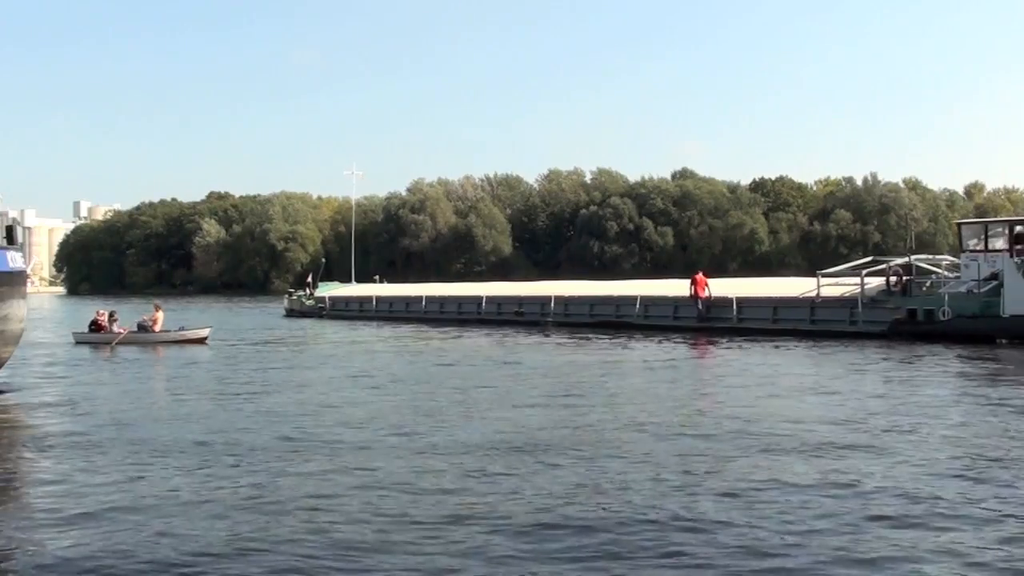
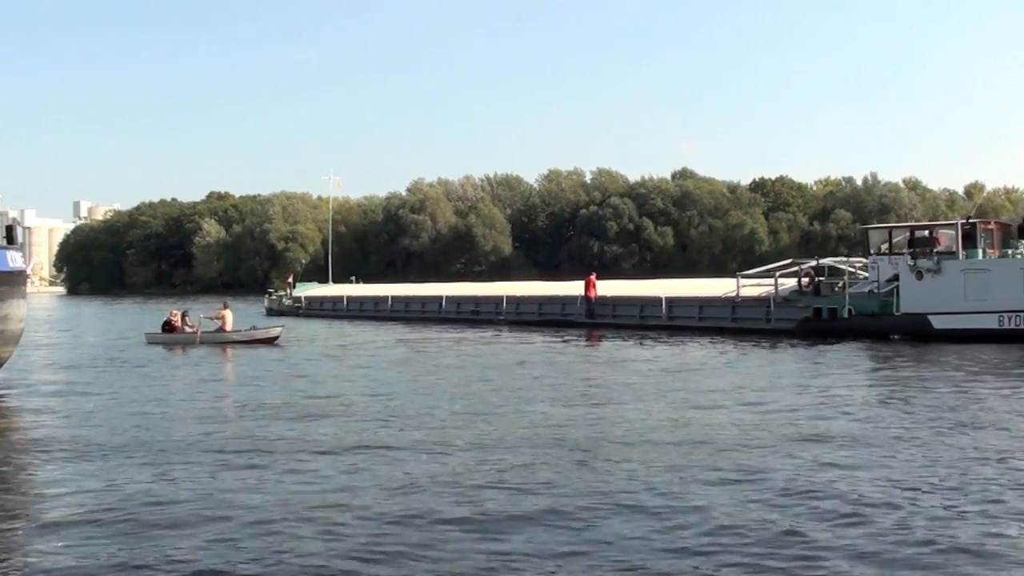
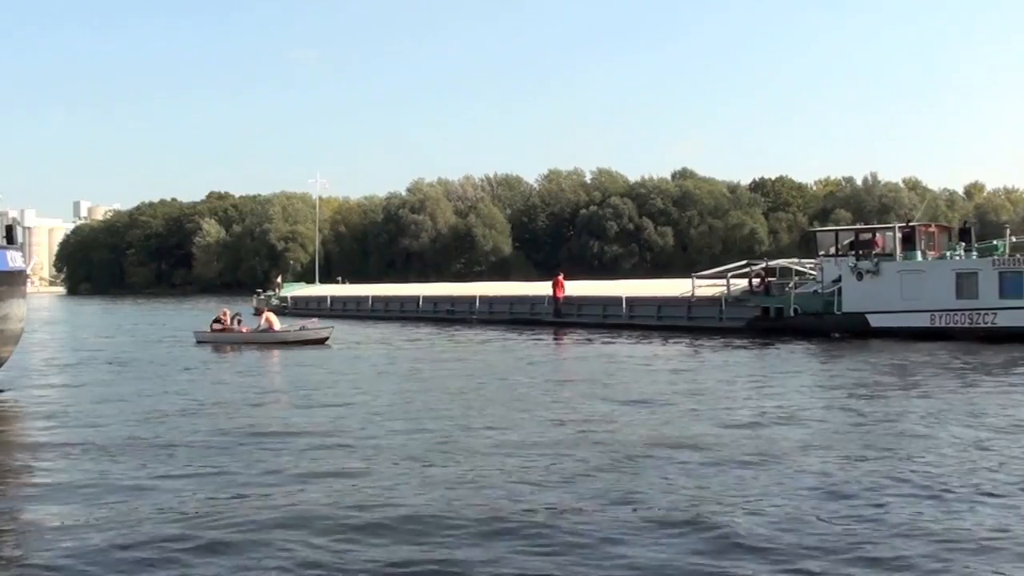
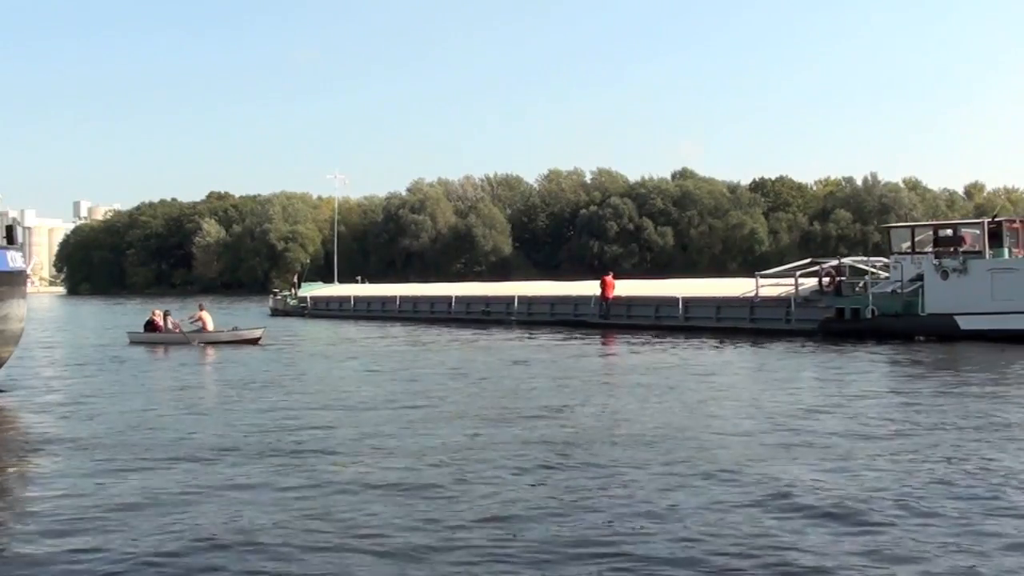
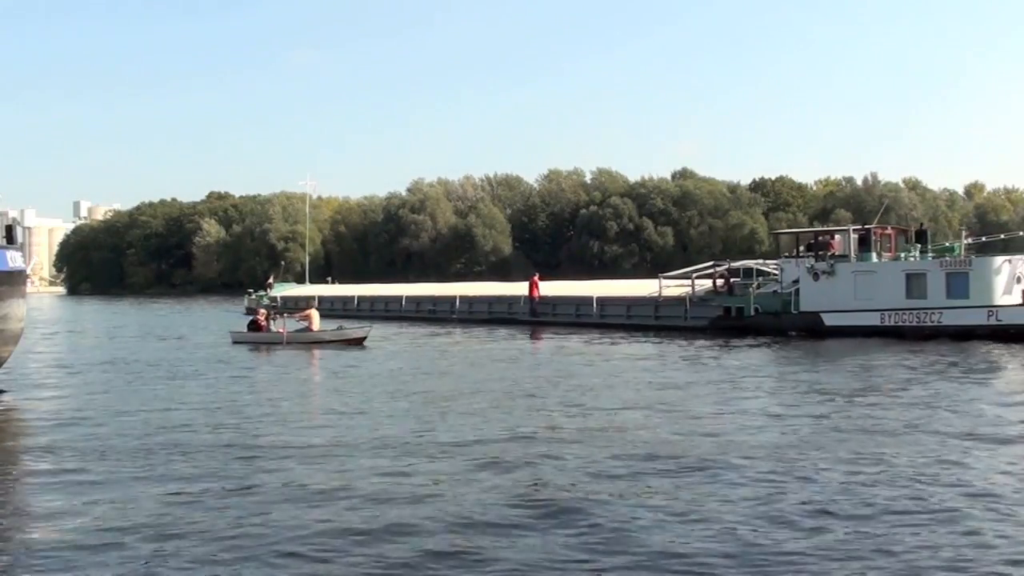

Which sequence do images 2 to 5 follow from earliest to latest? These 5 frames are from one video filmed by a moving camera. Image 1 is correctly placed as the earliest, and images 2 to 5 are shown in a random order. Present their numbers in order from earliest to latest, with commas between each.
4, 2, 3, 5
